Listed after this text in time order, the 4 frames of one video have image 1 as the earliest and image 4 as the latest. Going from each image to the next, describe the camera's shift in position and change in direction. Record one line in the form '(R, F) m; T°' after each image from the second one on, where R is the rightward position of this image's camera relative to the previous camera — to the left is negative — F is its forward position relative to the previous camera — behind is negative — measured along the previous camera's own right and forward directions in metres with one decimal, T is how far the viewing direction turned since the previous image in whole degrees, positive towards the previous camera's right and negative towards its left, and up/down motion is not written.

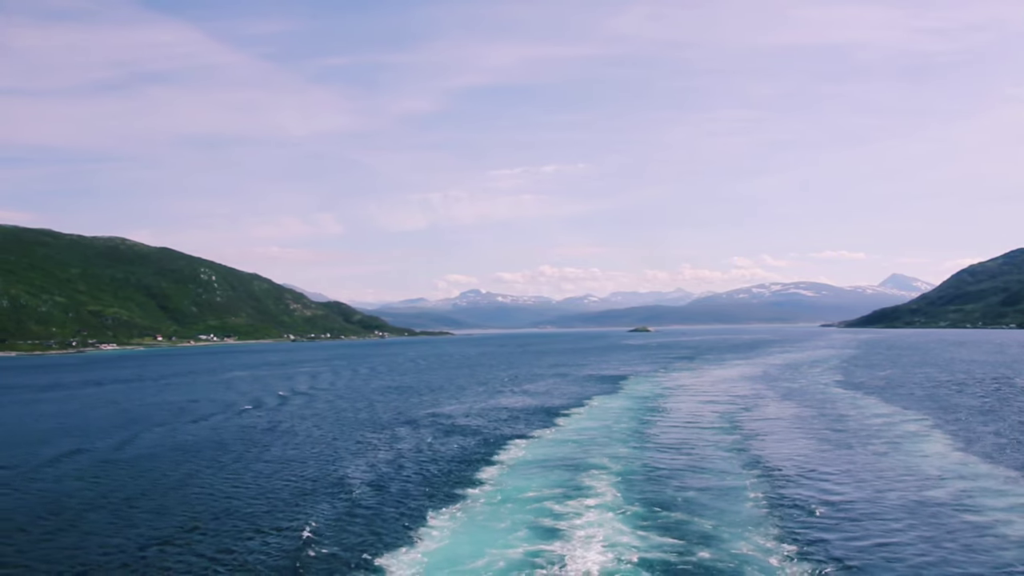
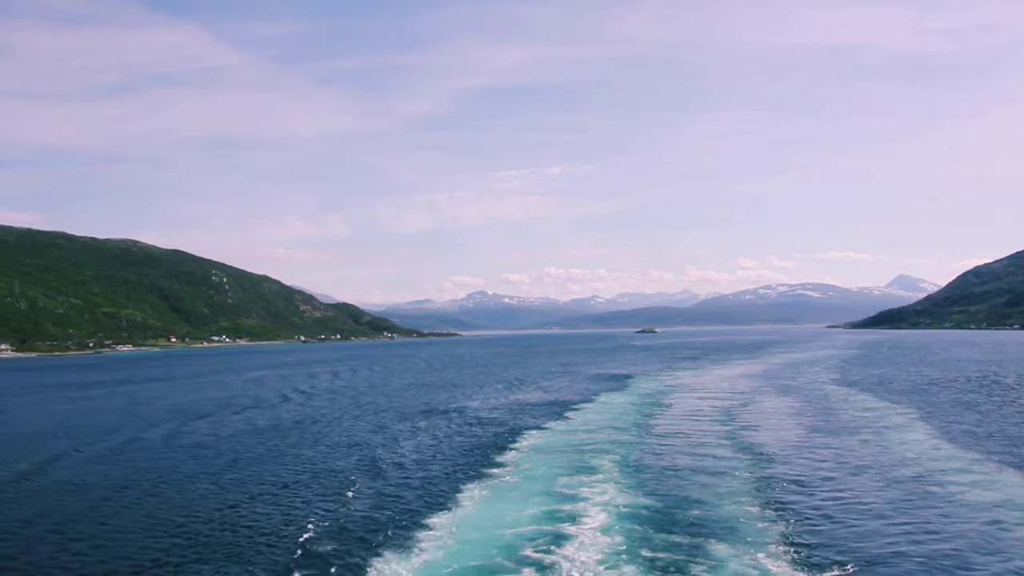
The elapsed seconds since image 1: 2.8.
(-0.6, -4.2) m; 0°
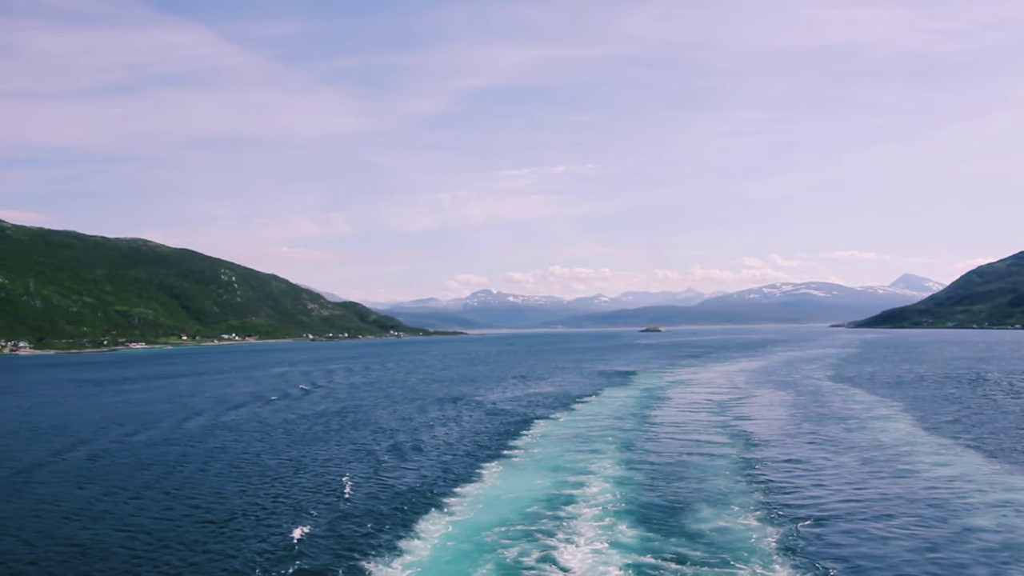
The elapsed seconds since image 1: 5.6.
(-0.5, -4.2) m; 0°
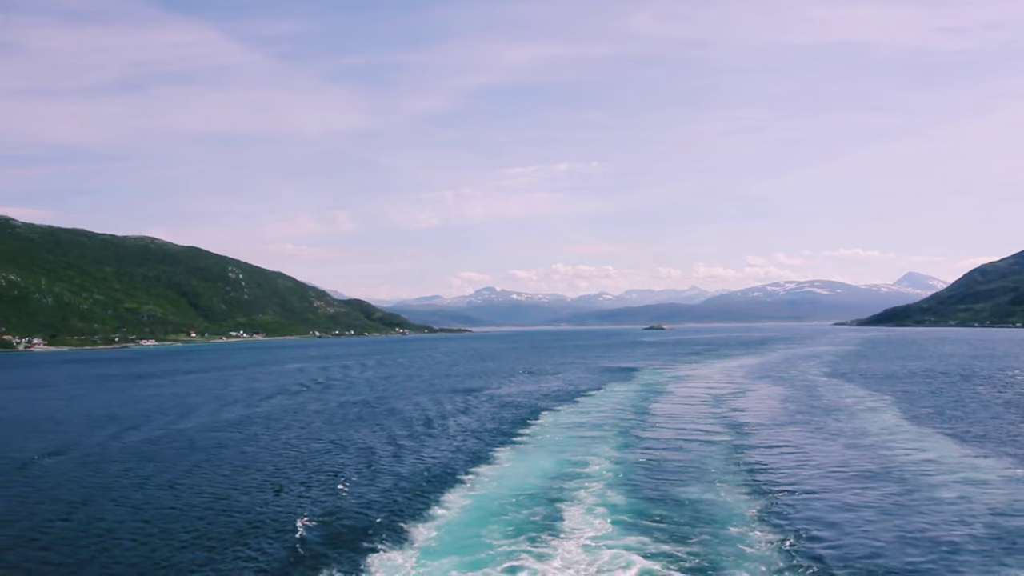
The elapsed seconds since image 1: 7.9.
(-0.4, -3.4) m; 0°
